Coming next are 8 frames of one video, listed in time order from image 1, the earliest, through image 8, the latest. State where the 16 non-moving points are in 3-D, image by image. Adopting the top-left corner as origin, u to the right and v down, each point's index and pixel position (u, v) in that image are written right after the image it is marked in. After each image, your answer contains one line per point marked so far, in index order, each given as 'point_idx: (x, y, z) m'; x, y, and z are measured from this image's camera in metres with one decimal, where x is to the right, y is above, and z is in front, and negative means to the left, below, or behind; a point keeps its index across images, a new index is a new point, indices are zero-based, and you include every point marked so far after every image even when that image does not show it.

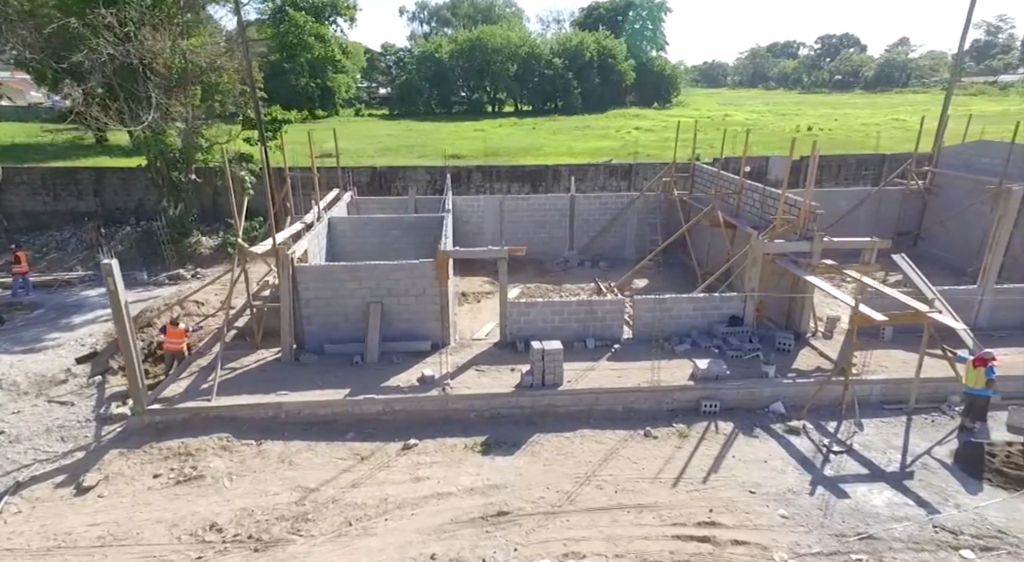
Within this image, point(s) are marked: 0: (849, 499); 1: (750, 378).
0: (+3.8, -2.5, +7.1) m
1: (+3.6, -1.5, +9.5) m
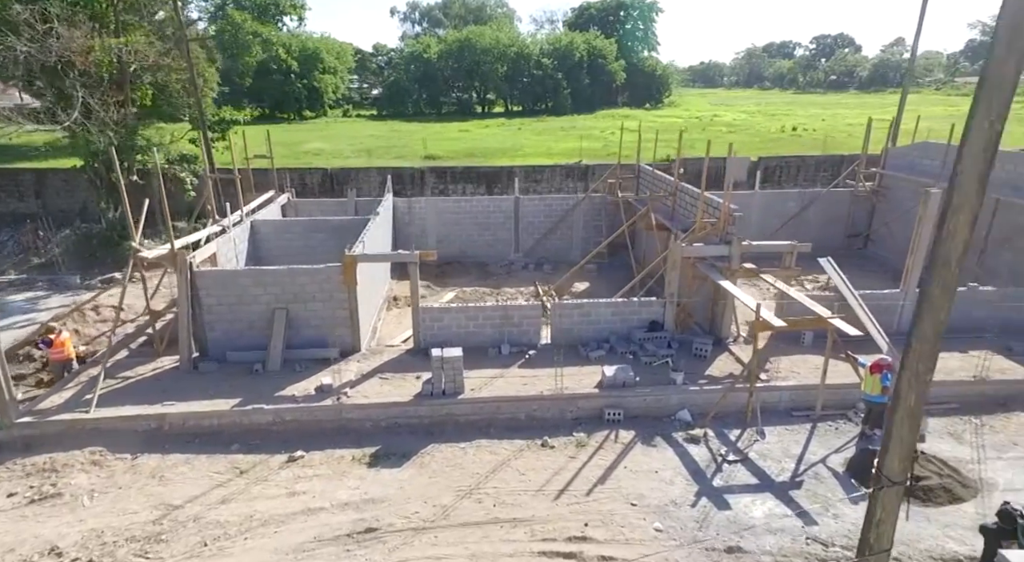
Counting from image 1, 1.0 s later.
0: (+2.4, -2.6, +6.9) m
1: (+2.2, -1.6, +9.3) m
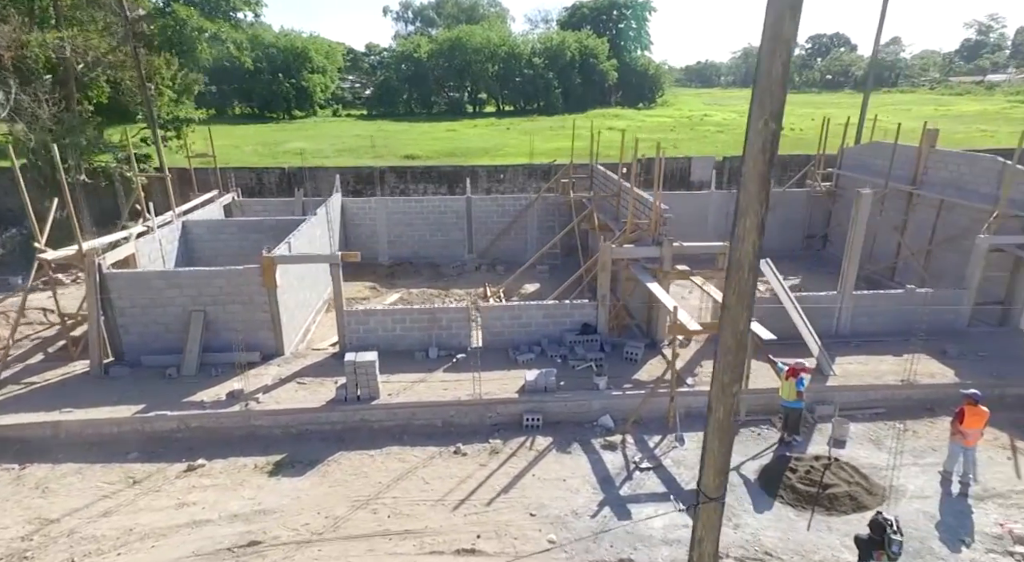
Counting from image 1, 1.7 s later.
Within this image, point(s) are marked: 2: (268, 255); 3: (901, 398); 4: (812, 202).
0: (+1.3, -2.6, +6.7) m
1: (+1.0, -1.6, +9.1) m
2: (-3.8, +0.4, +9.9) m
3: (+5.8, -1.7, +9.1) m
4: (+9.0, +2.4, +18.3) m
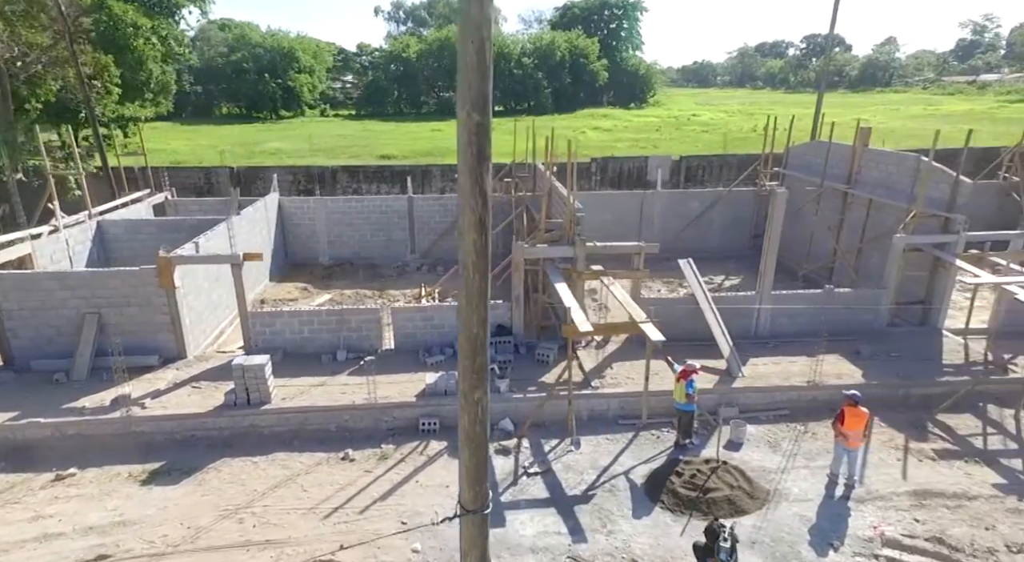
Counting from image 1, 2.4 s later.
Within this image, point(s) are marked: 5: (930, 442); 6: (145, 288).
0: (-0.1, -2.6, +6.5) m
1: (-0.4, -1.6, +8.9) m
2: (-5.3, +0.4, +9.6) m
3: (+4.3, -1.7, +9.1) m
4: (+7.3, +2.4, +18.2) m
5: (+5.4, -2.1, +8.1) m
6: (-5.6, -0.1, +9.6) m
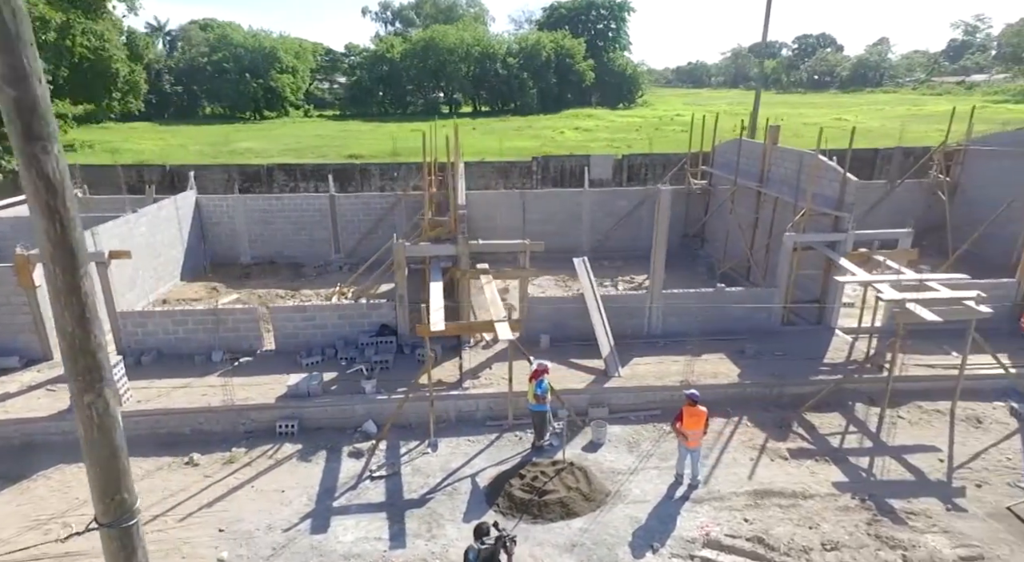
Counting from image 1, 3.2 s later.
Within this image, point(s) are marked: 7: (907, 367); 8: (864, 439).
0: (-1.9, -2.6, +6.3) m
1: (-2.3, -1.6, +8.7) m
2: (-7.2, +0.4, +9.2) m
3: (+2.4, -1.7, +9.0) m
4: (+5.2, +2.4, +18.3) m
5: (+3.6, -2.1, +8.0) m
6: (-7.5, -0.1, +9.2) m
7: (+6.0, -1.3, +9.4) m
8: (+4.5, -2.0, +8.1) m
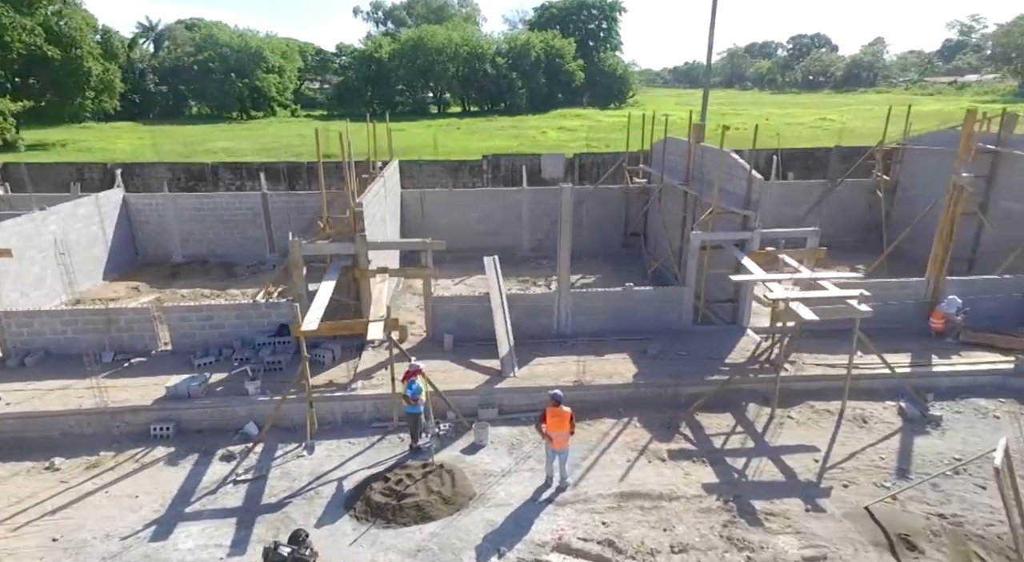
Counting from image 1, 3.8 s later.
0: (-3.4, -2.6, +6.1) m
1: (-3.9, -1.6, +8.5) m
2: (-8.8, +0.4, +8.9) m
3: (+0.9, -1.7, +8.9) m
4: (+3.4, +2.4, +18.2) m
5: (+2.0, -2.1, +7.9) m
6: (-9.1, -0.1, +8.9) m
7: (+4.4, -1.3, +9.4) m
8: (+3.0, -2.0, +8.0) m
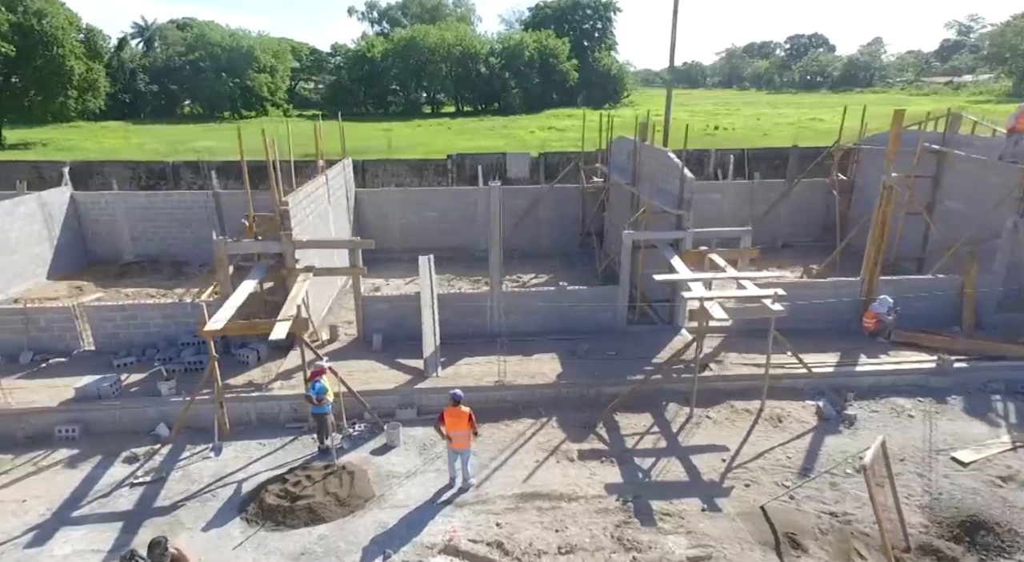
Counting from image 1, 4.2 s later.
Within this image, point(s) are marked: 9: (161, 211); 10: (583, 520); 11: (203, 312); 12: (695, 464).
0: (-4.5, -2.5, +6.0) m
1: (-5.0, -1.6, +8.4) m
2: (-9.9, +0.4, +8.7) m
3: (-0.3, -1.7, +8.8) m
4: (+2.1, +2.5, +18.2) m
5: (+0.9, -2.0, +7.9) m
6: (-10.2, -0.1, +8.6) m
7: (+3.3, -1.3, +9.4) m
8: (+1.9, -2.0, +8.0) m
9: (-9.5, +1.9, +16.7) m
10: (+0.7, -2.4, +6.3) m
11: (-4.9, -0.5, +10.0) m
12: (+2.2, -2.1, +7.3) m
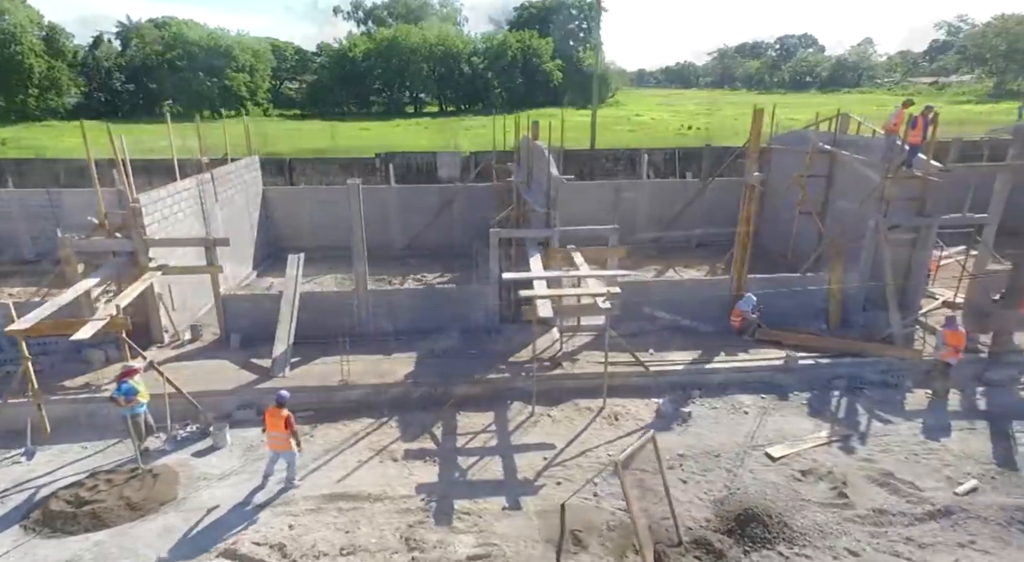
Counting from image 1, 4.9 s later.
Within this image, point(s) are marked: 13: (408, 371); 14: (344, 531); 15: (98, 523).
0: (-6.6, -2.5, +5.7) m
1: (-7.1, -1.5, +8.1) m
2: (-12.0, +0.4, +8.2) m
3: (-2.4, -1.7, +8.7) m
4: (-0.4, +2.5, +18.2) m
5: (-1.2, -2.0, +7.9) m
6: (-12.4, 0.0, +8.1) m
7: (+1.1, -1.3, +9.4) m
8: (-0.2, -2.0, +7.9) m
9: (-12.0, +1.9, +16.2) m
10: (-1.3, -2.4, +6.3) m
11: (-7.1, -0.5, +9.7) m
12: (+0.1, -2.1, +7.3) m
13: (-1.5, -1.3, +9.2) m
14: (-1.7, -2.4, +6.1) m
15: (-4.0, -2.4, +6.1) m
